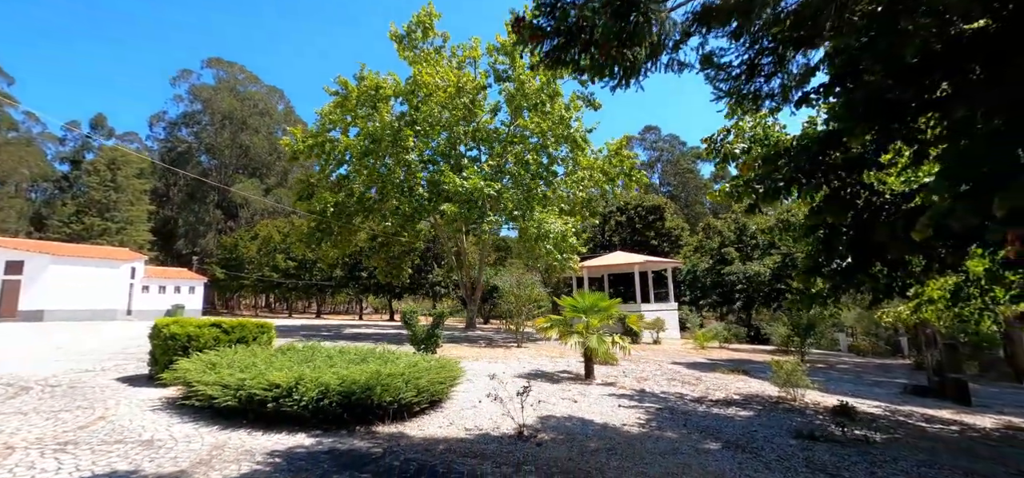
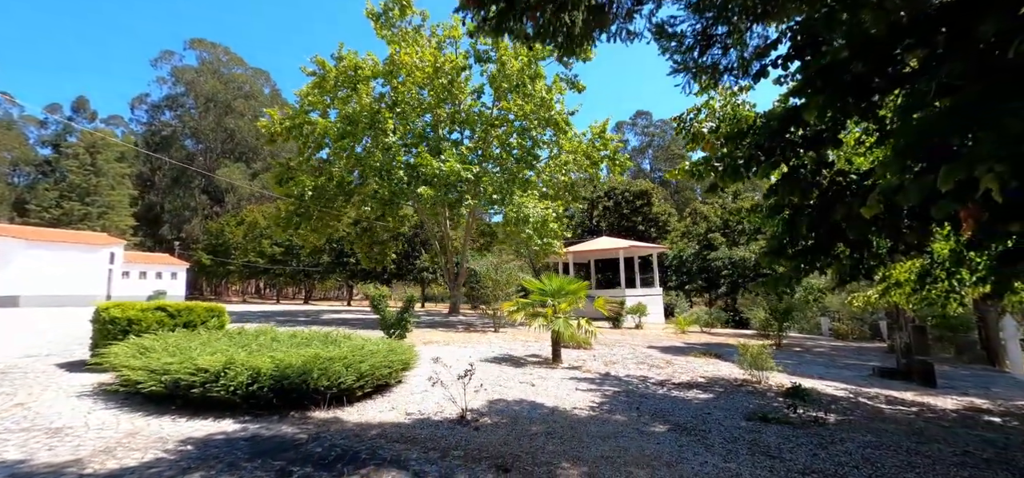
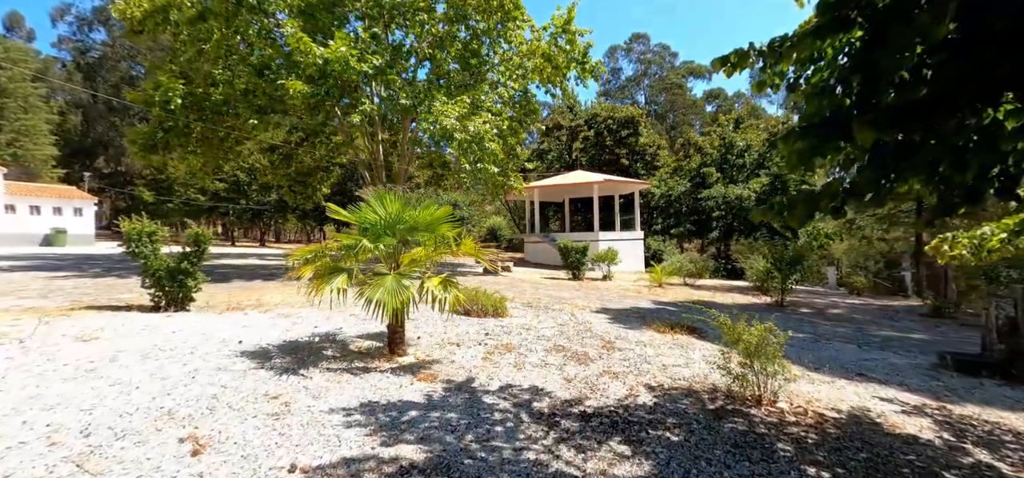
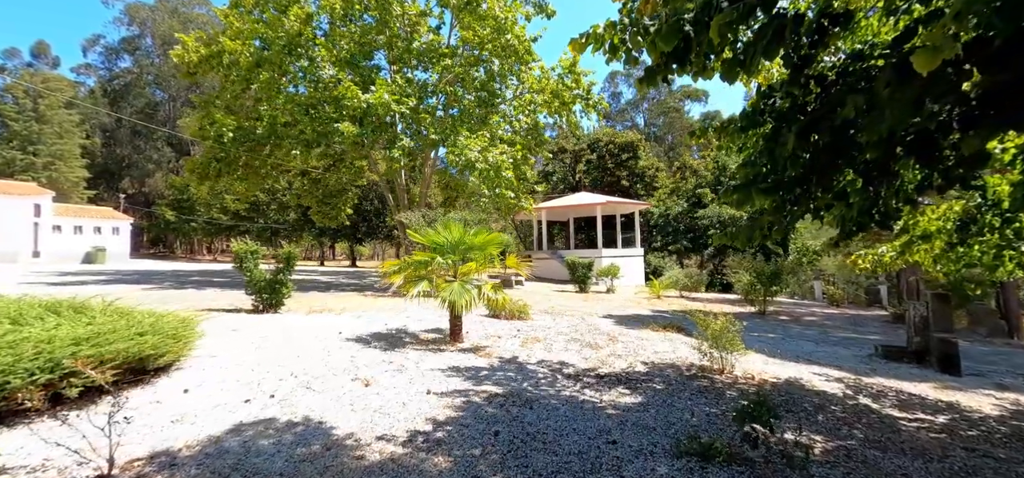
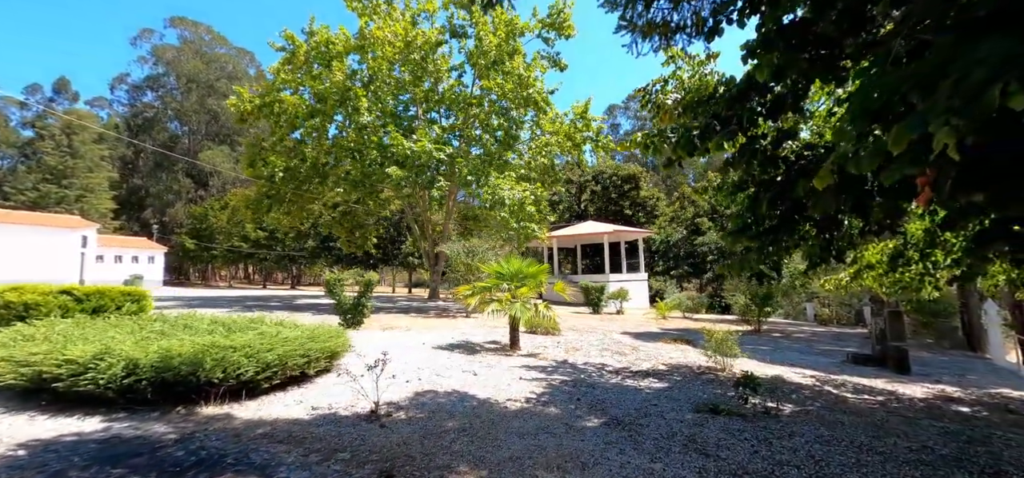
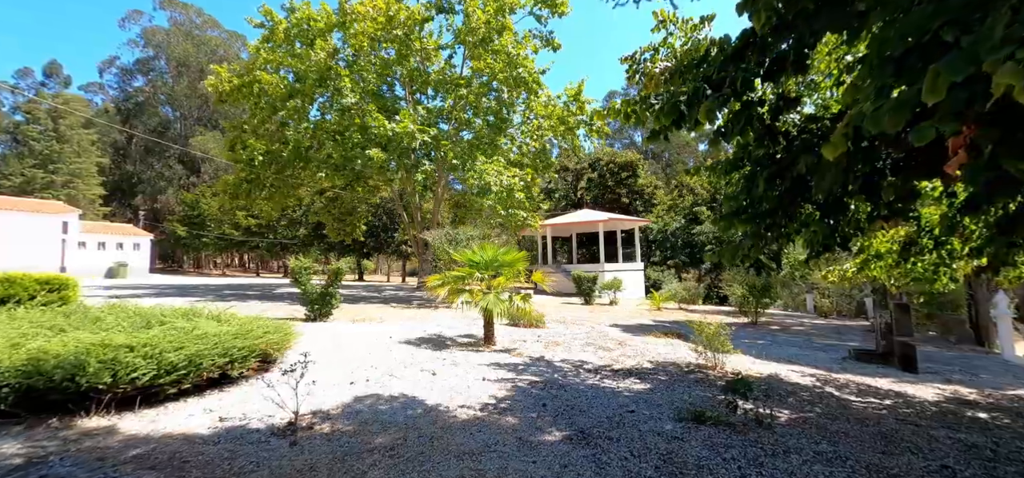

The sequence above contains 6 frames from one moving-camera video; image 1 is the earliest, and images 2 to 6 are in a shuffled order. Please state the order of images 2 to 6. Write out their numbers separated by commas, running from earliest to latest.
2, 5, 6, 4, 3
